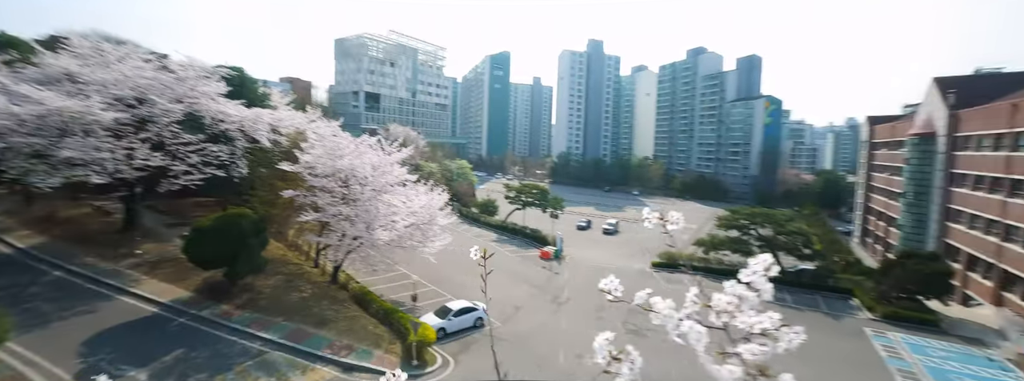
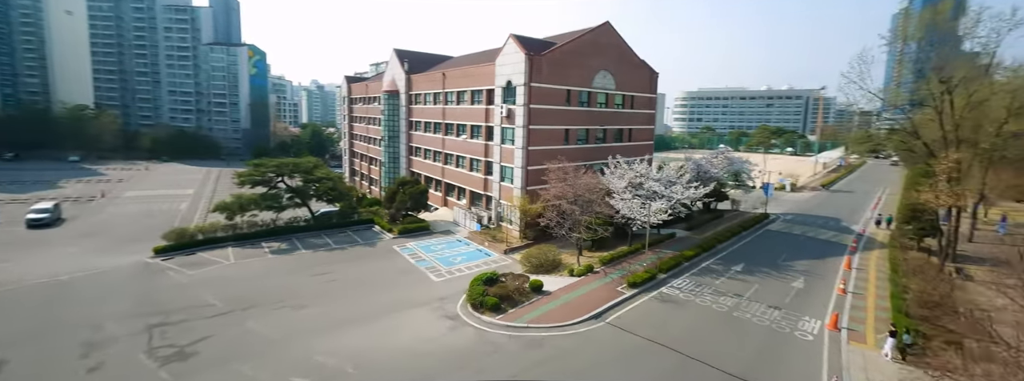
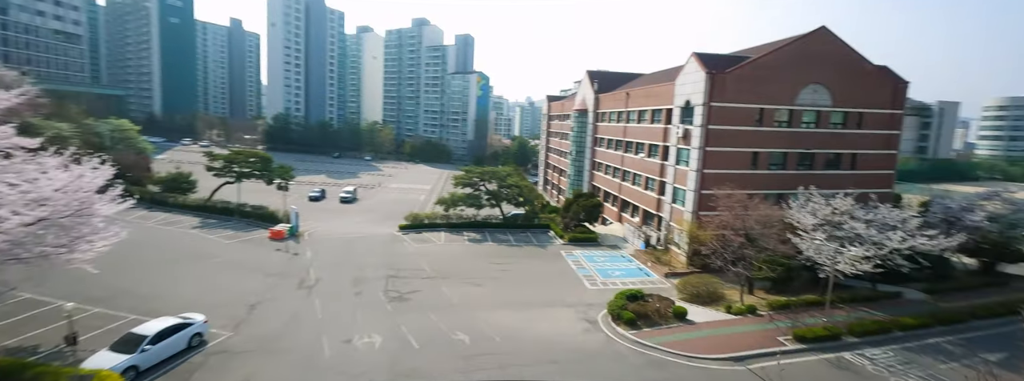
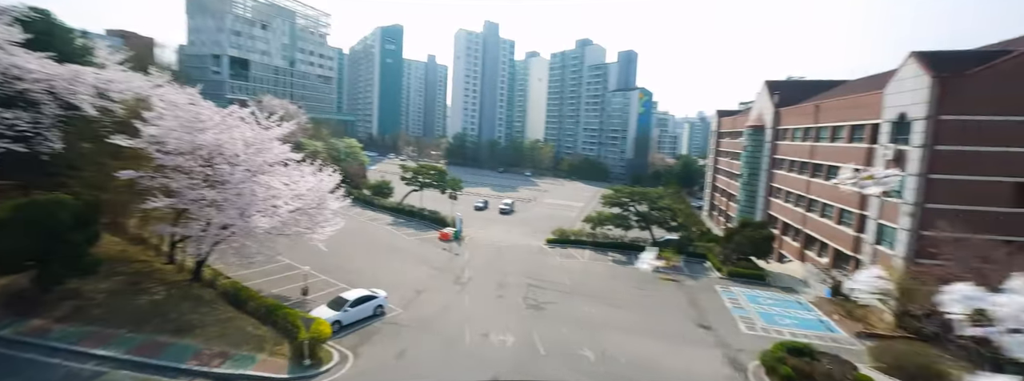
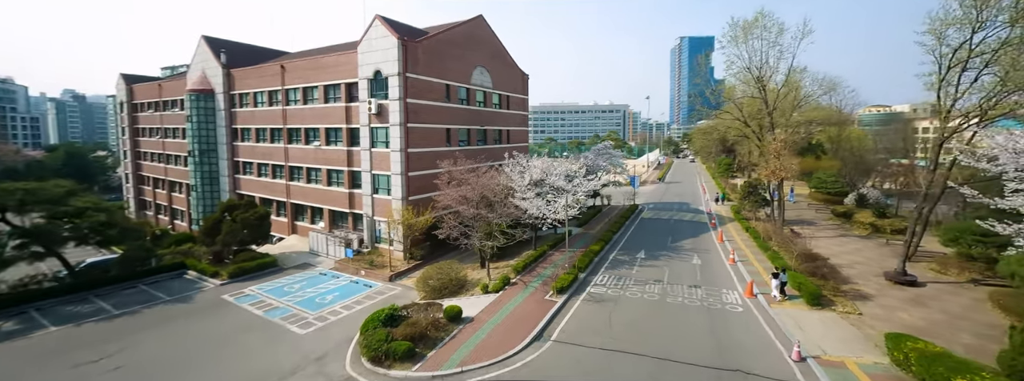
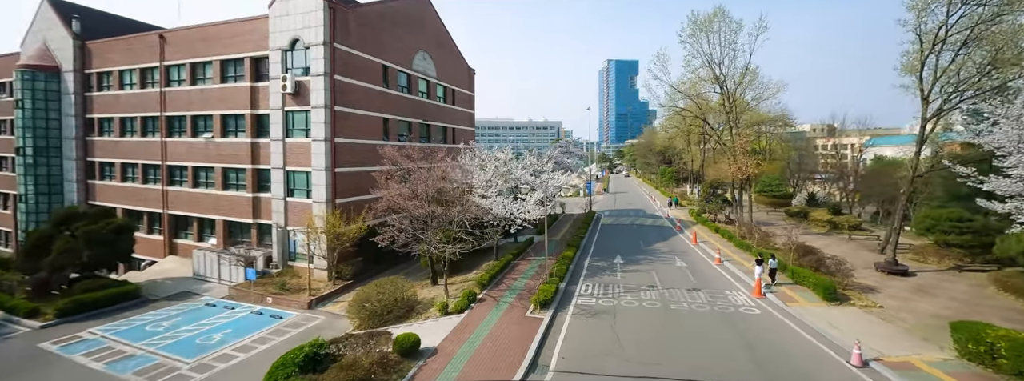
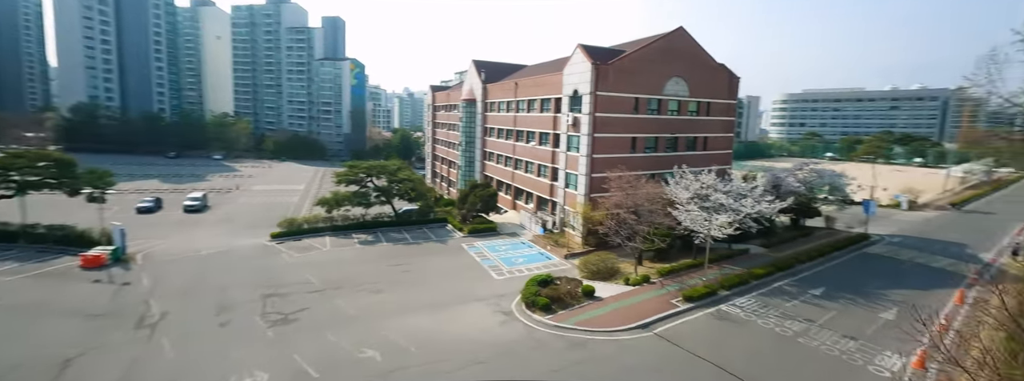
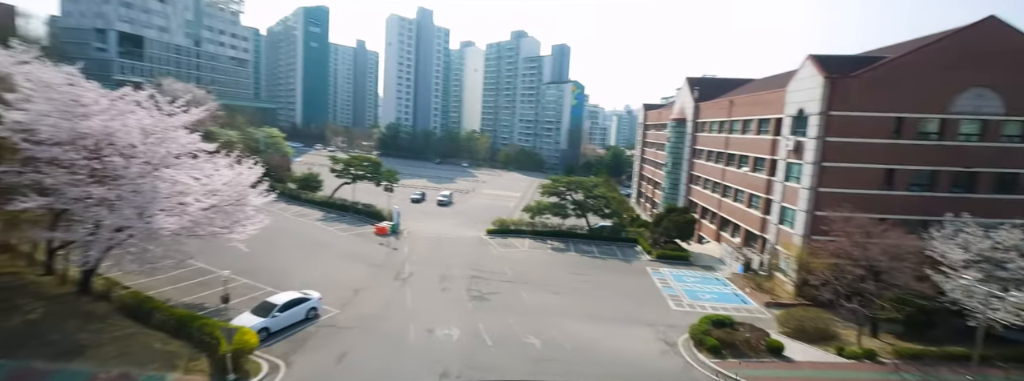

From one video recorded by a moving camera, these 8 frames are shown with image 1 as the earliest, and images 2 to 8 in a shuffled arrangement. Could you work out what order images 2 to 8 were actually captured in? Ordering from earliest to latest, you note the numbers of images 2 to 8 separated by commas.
4, 8, 3, 7, 2, 5, 6
